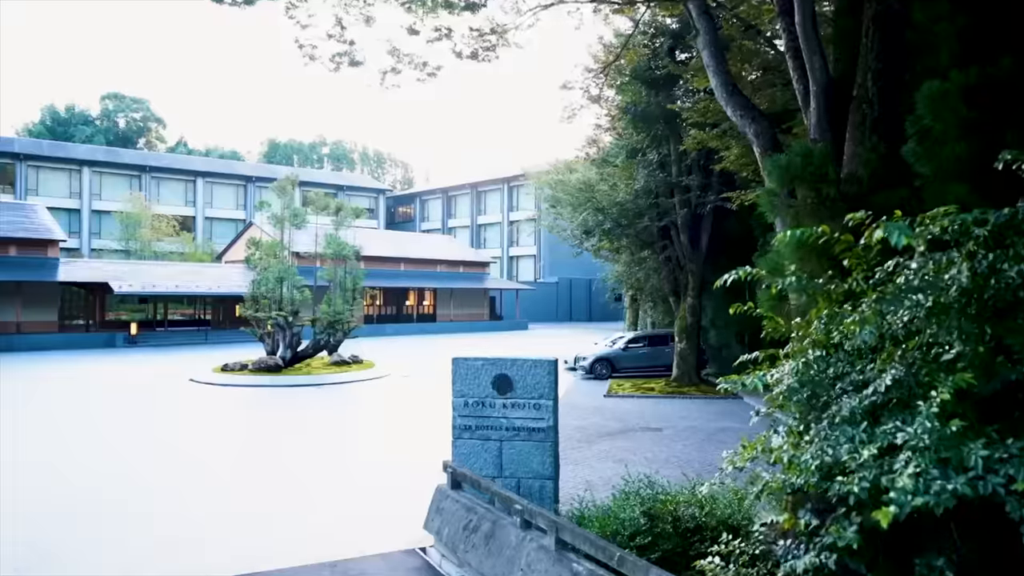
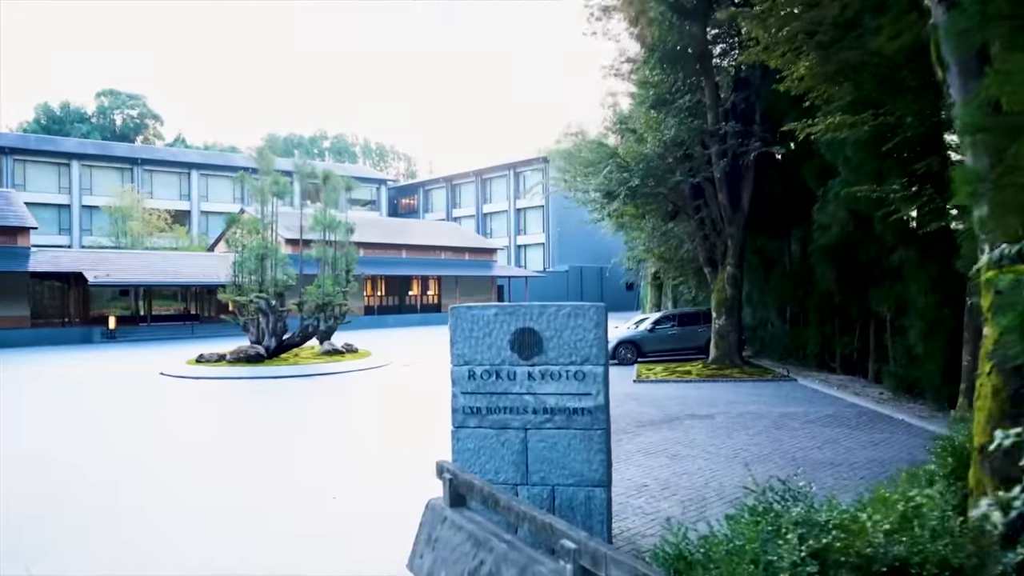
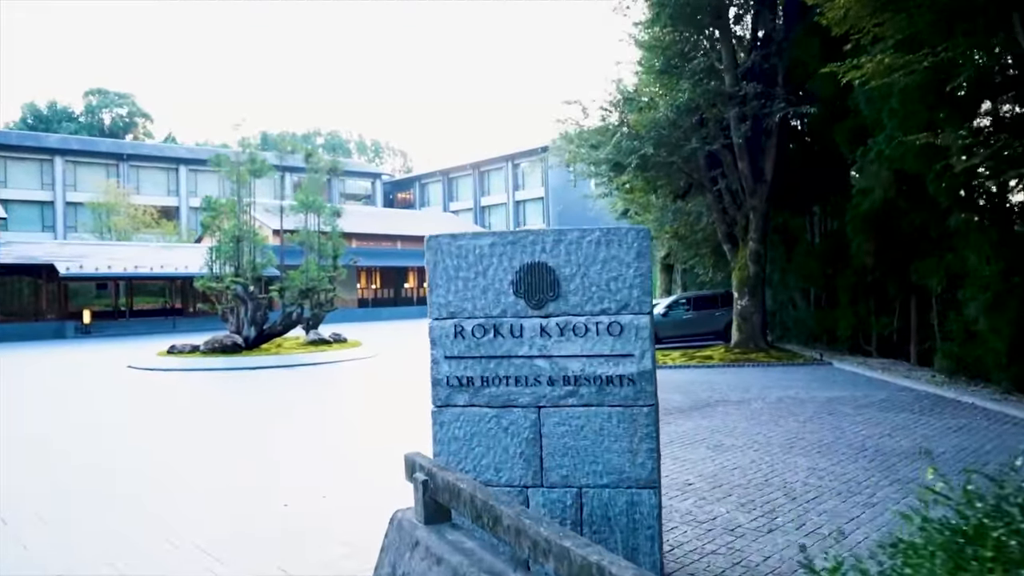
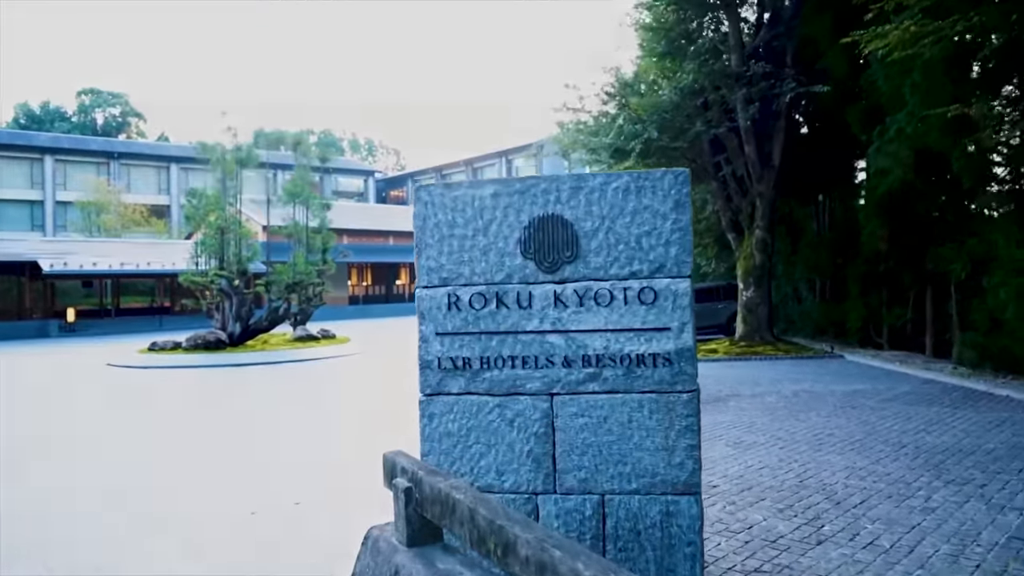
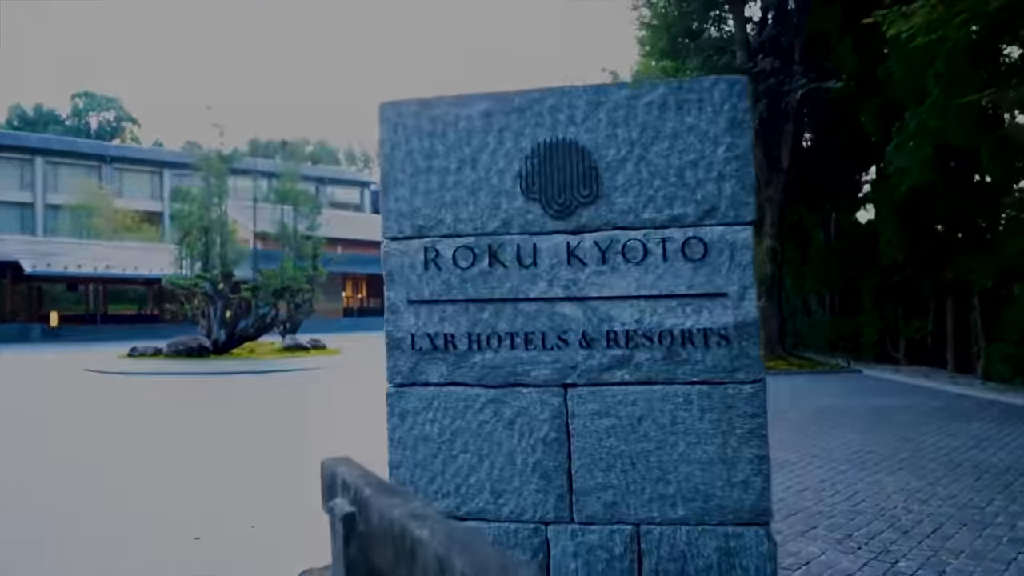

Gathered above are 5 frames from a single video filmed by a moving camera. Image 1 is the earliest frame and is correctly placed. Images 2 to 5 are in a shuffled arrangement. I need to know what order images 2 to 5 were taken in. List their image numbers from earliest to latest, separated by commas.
2, 3, 4, 5
